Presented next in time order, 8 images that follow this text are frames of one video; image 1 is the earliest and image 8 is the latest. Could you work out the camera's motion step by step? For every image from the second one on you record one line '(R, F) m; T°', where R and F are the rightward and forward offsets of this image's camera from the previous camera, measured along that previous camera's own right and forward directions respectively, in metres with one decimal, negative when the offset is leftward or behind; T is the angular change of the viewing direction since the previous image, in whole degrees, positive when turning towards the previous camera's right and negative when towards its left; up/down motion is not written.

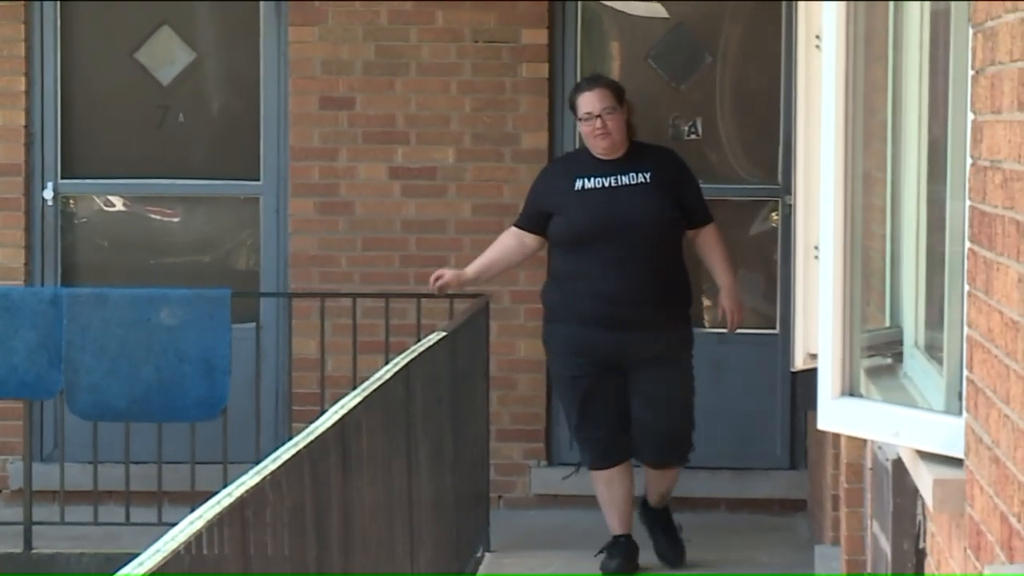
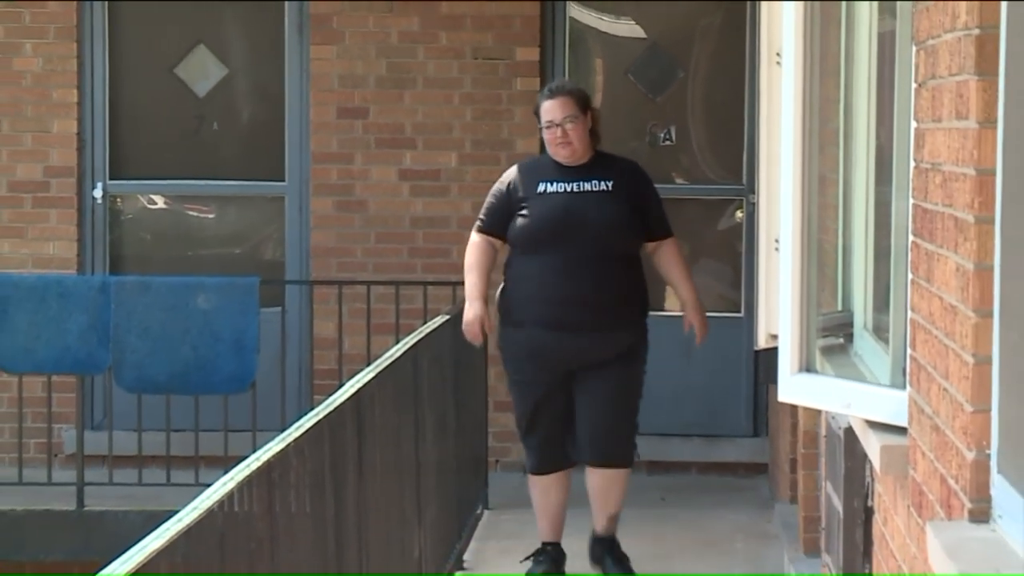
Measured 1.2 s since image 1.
(+0.1, -0.4) m; -1°
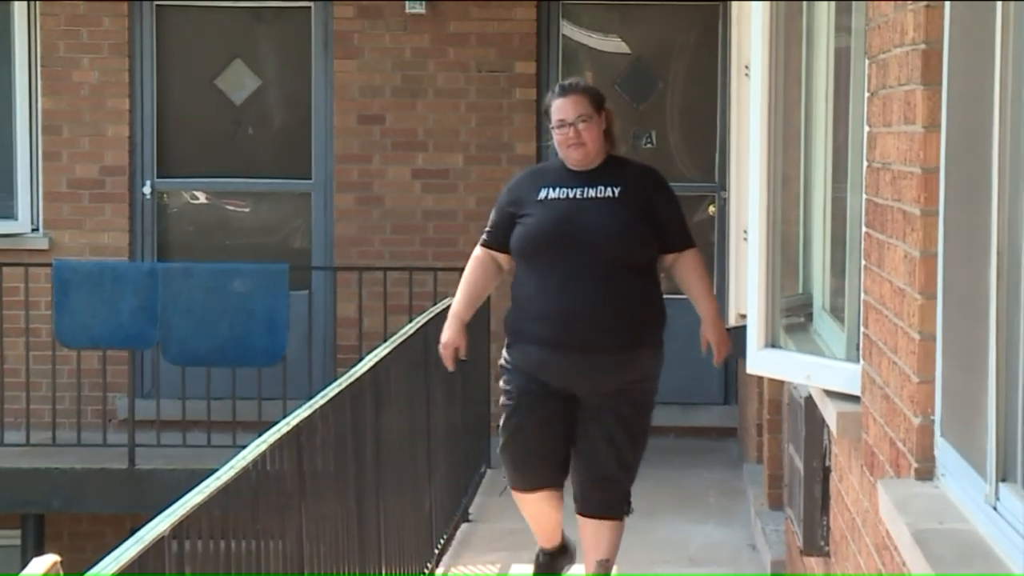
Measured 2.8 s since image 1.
(0.0, -0.5) m; -1°
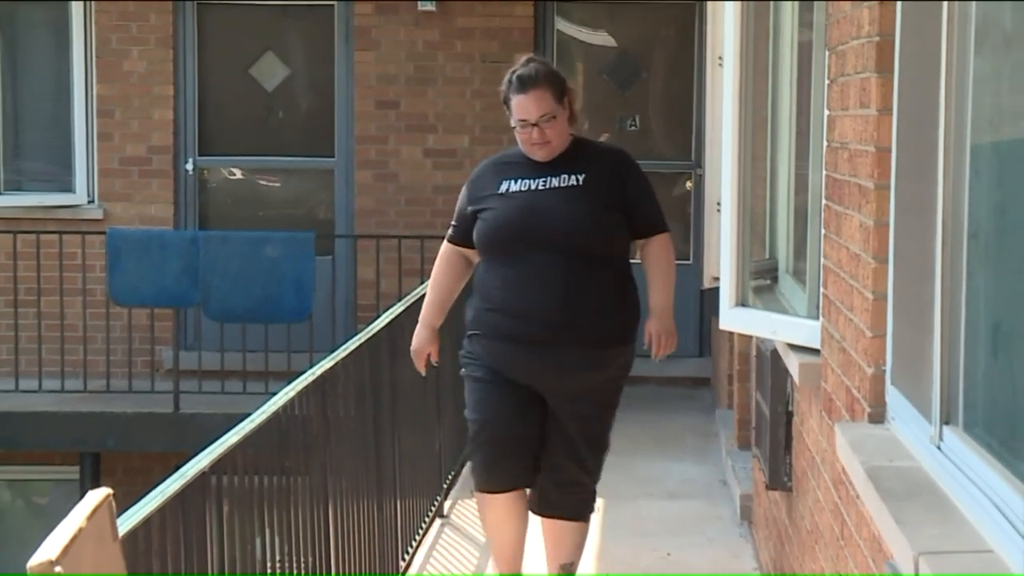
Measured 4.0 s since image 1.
(+0.1, -0.5) m; -1°
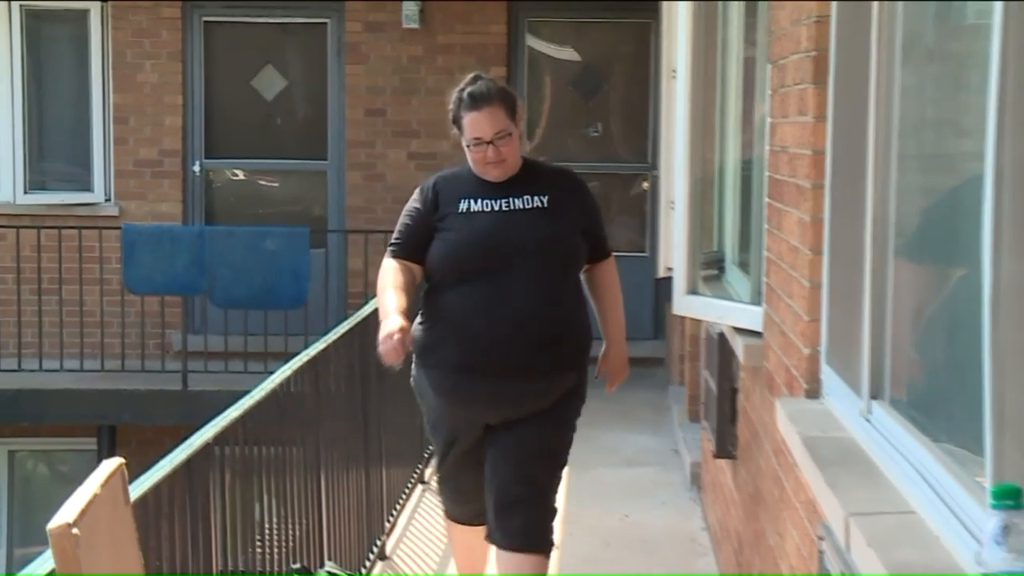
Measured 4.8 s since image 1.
(-0.1, -0.5) m; +1°
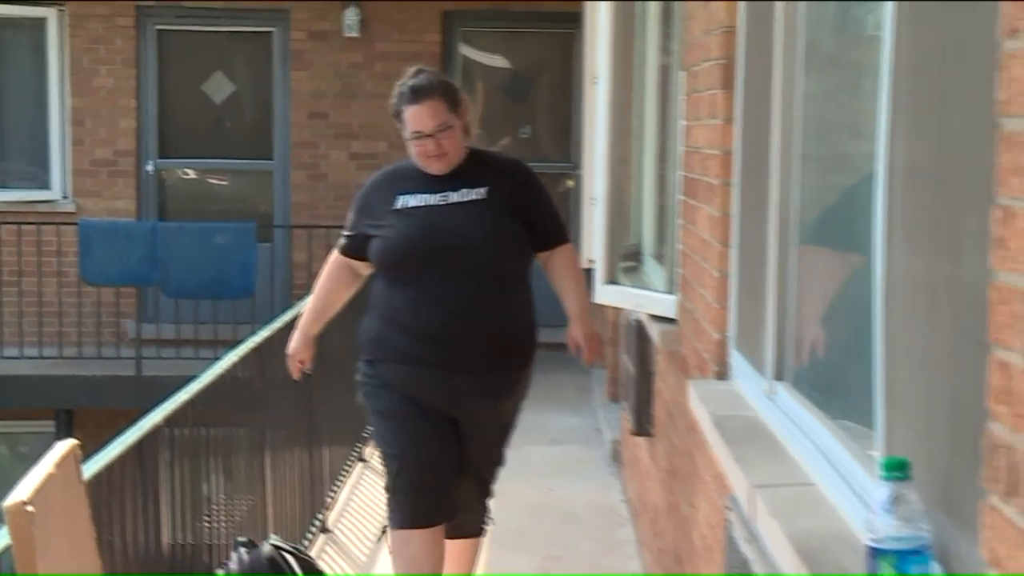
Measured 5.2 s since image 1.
(-0.2, -0.4) m; +4°
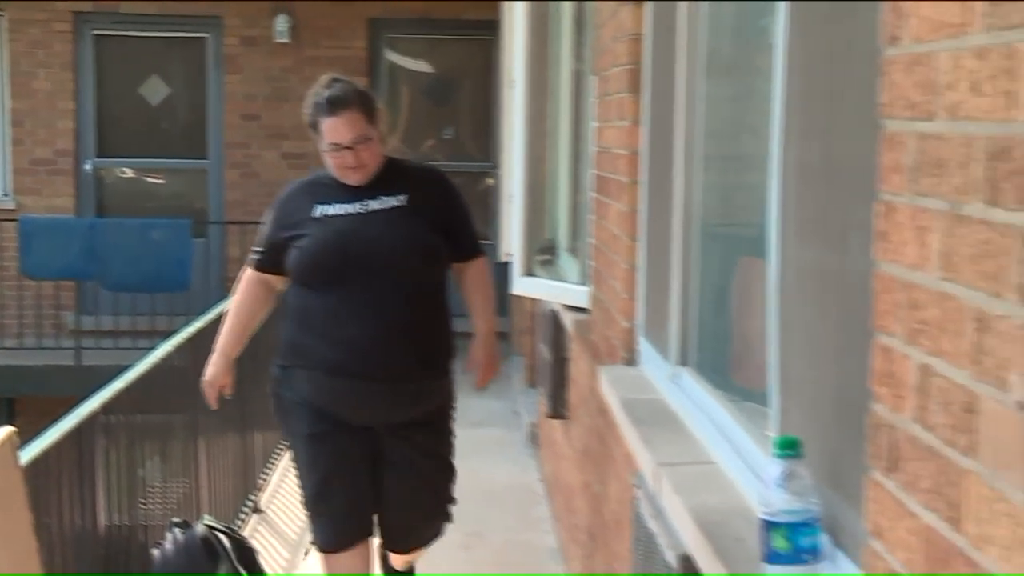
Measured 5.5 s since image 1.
(-0.1, -0.3) m; +2°
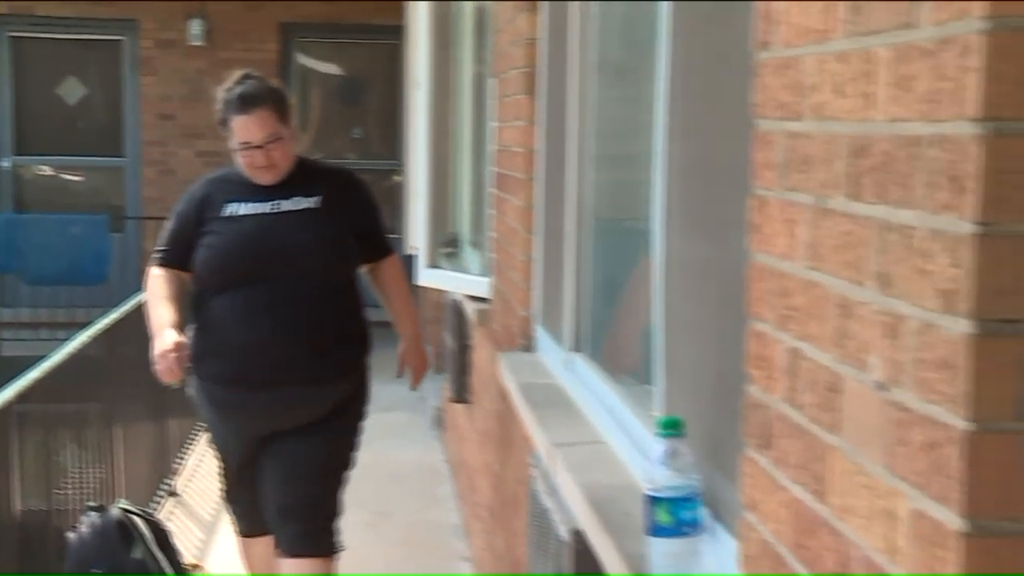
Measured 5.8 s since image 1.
(+0.1, -0.3) m; +1°
